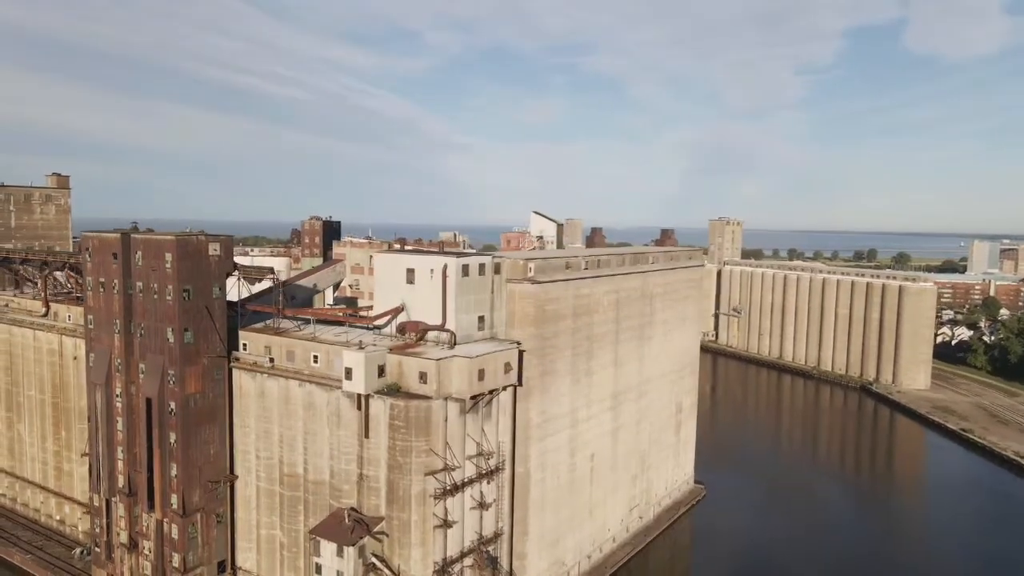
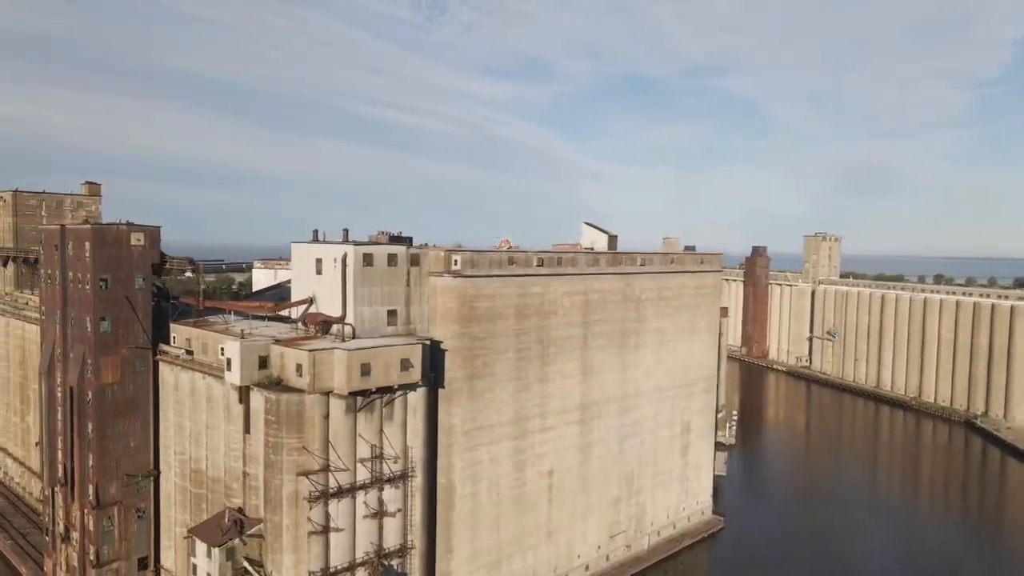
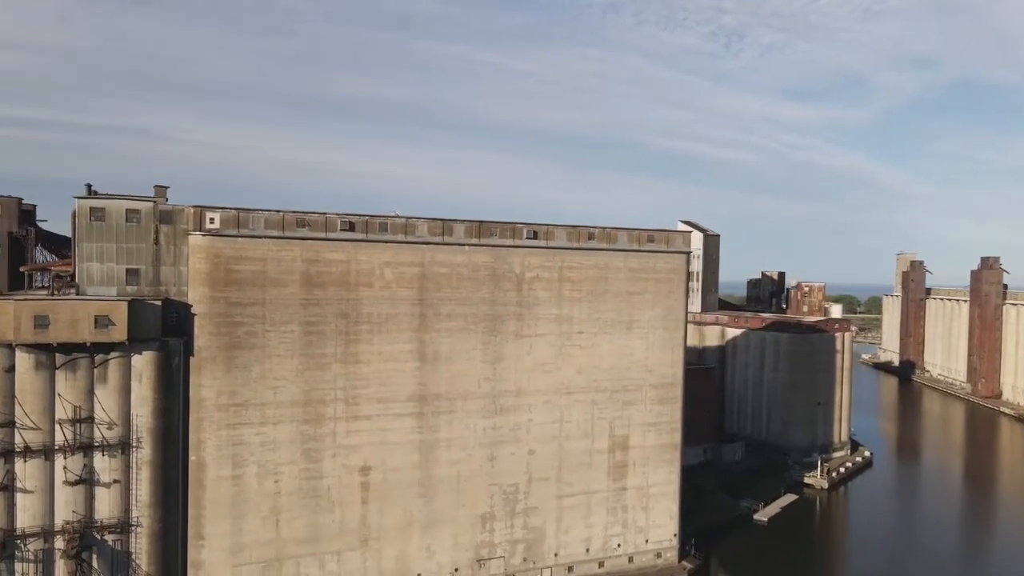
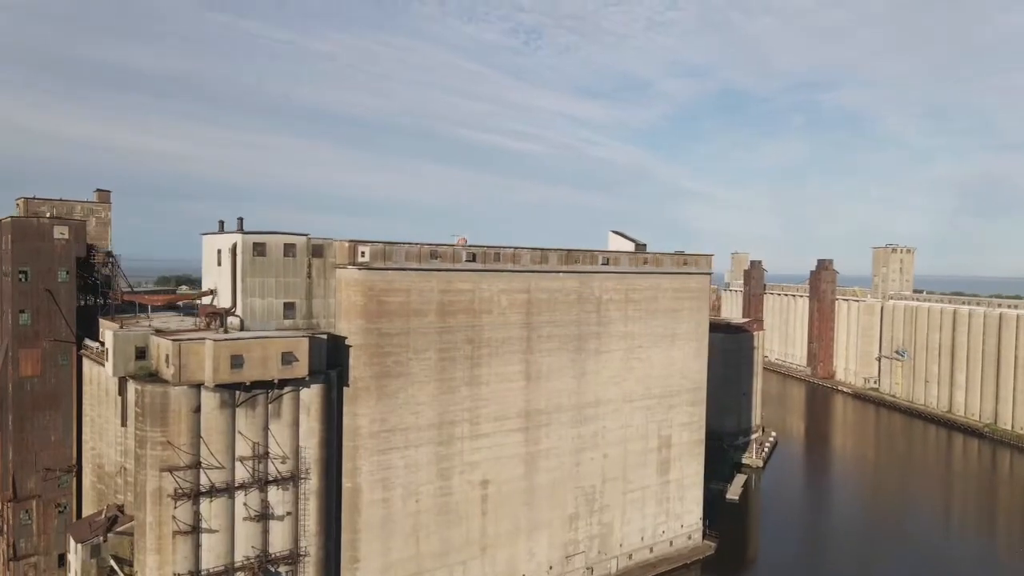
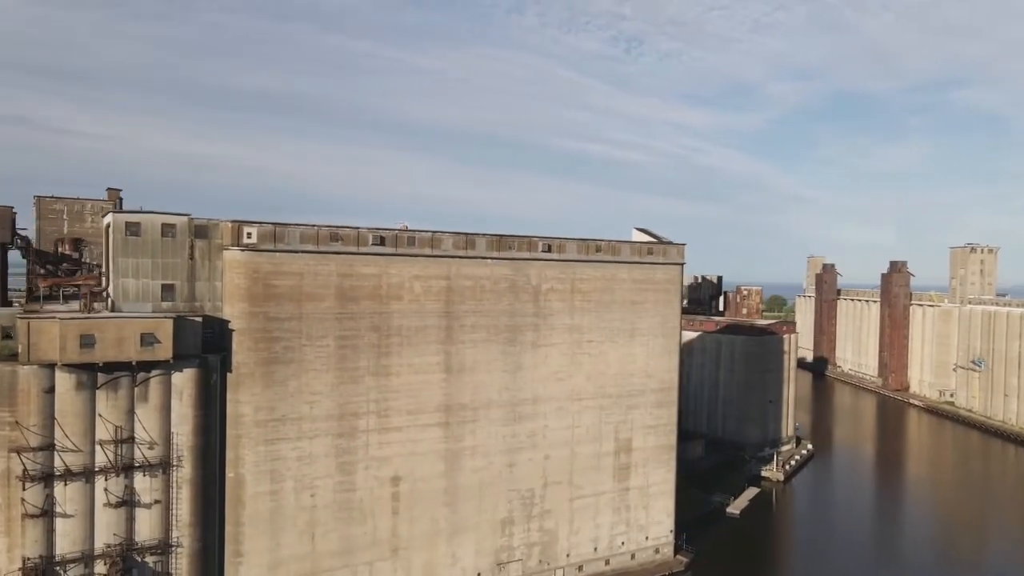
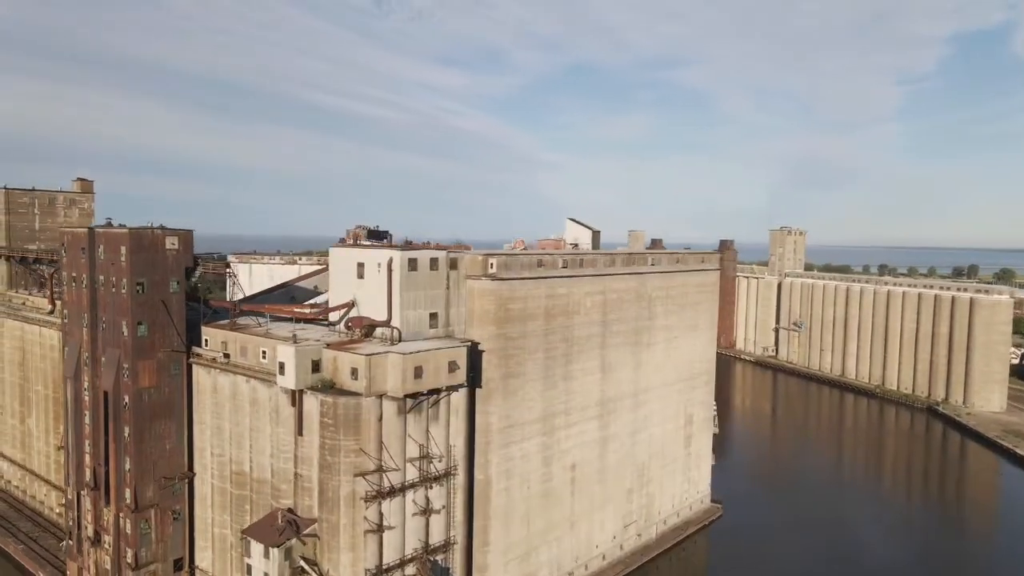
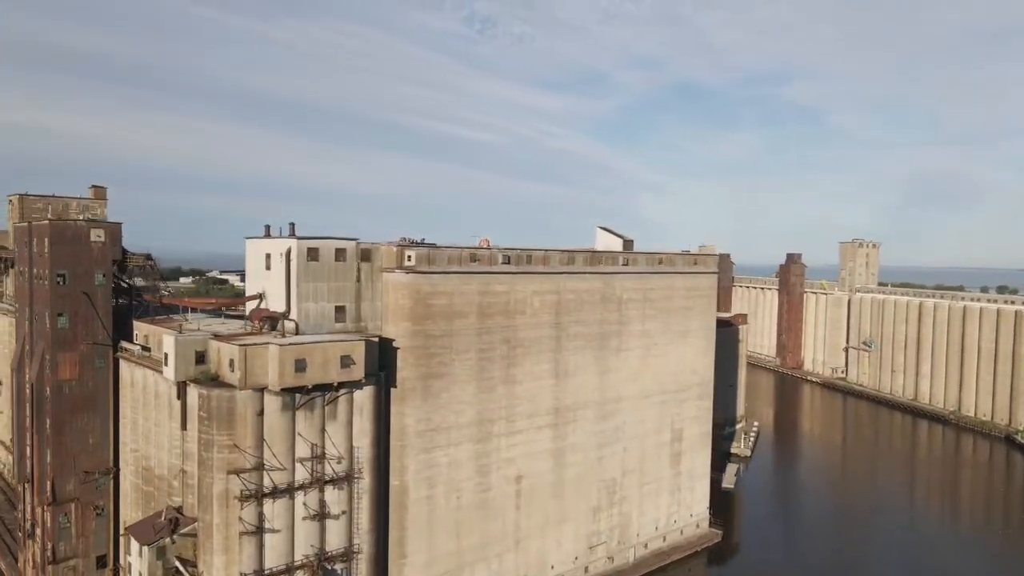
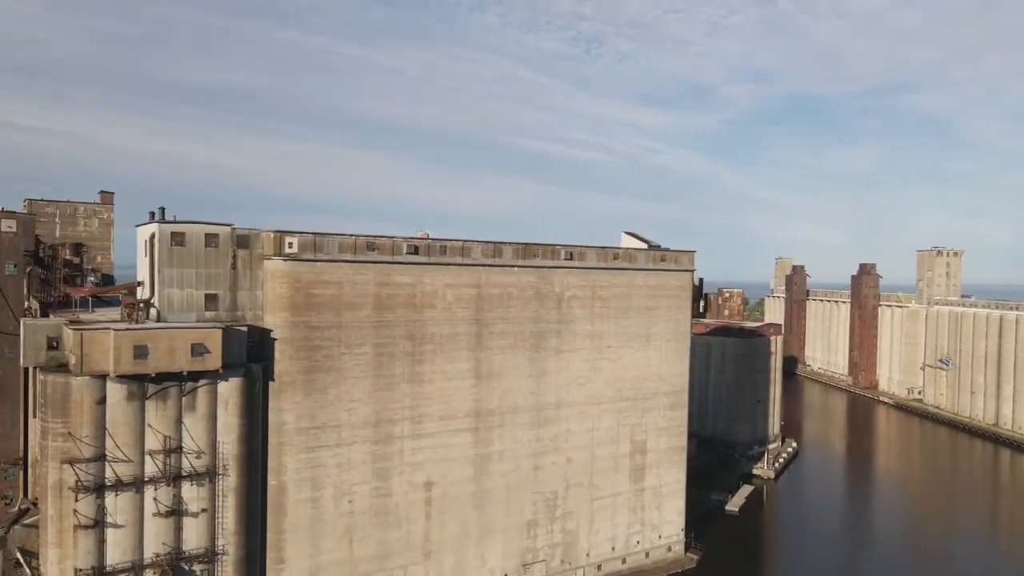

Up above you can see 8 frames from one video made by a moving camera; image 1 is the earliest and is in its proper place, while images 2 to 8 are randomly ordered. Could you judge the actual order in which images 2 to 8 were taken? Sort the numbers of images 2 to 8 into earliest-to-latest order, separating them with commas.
6, 2, 7, 4, 8, 5, 3
